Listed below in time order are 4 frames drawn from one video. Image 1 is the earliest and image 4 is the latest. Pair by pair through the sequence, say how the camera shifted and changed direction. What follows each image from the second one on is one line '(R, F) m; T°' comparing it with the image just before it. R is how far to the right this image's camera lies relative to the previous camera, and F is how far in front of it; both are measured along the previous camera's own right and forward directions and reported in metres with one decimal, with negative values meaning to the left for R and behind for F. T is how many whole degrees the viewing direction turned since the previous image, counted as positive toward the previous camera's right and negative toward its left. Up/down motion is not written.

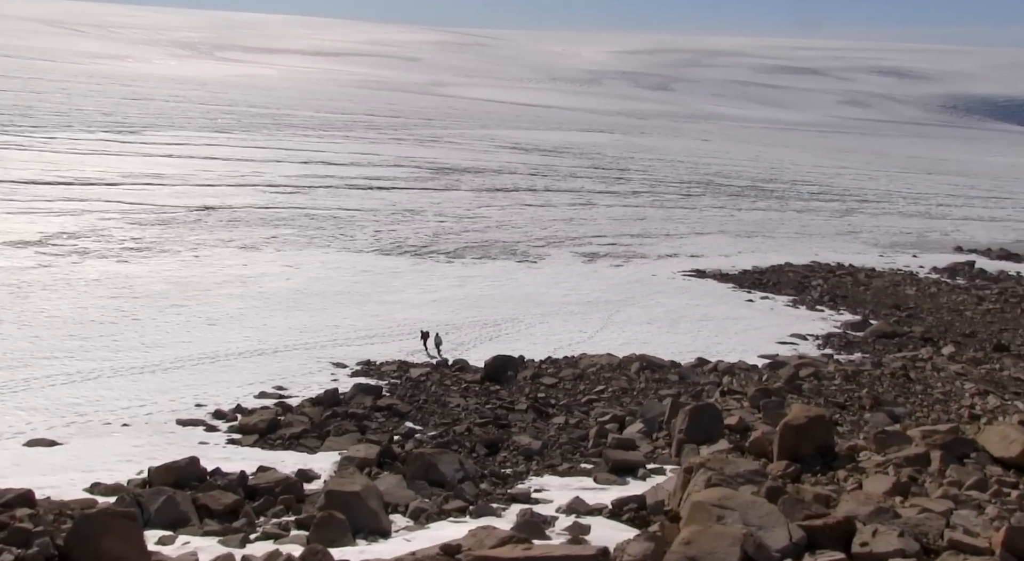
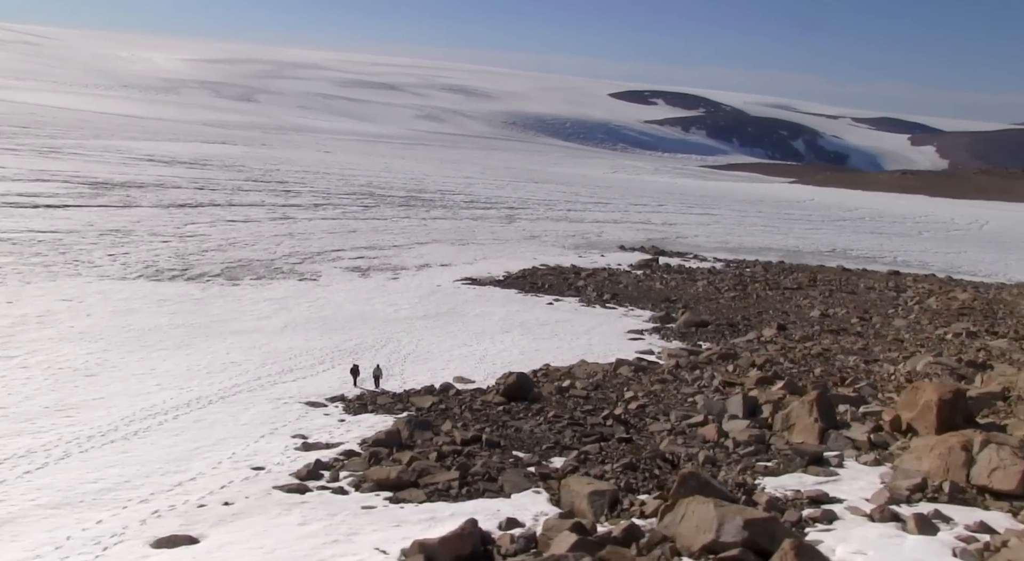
(-3.8, +1.3) m; +27°
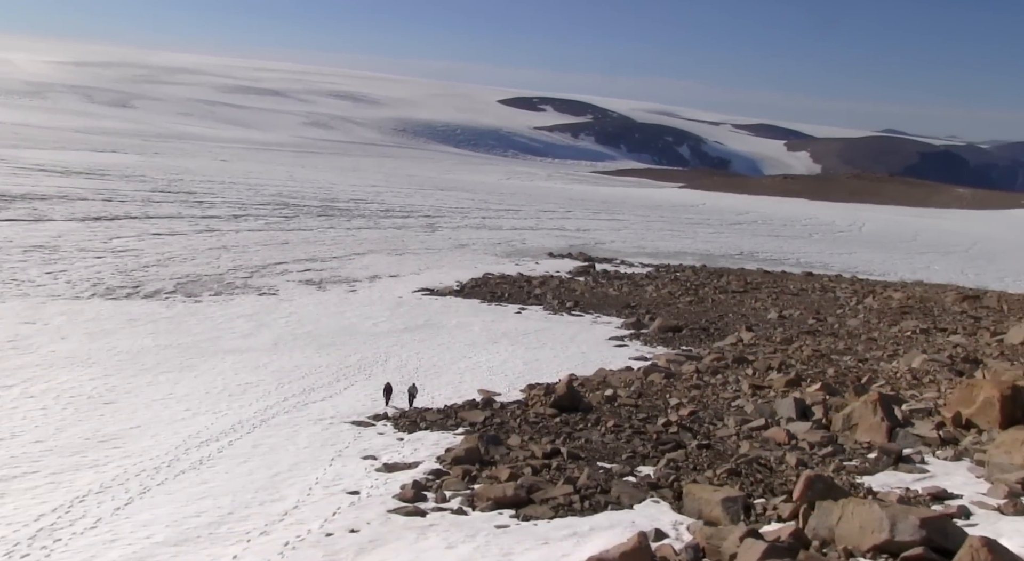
(-1.4, +0.1) m; +7°
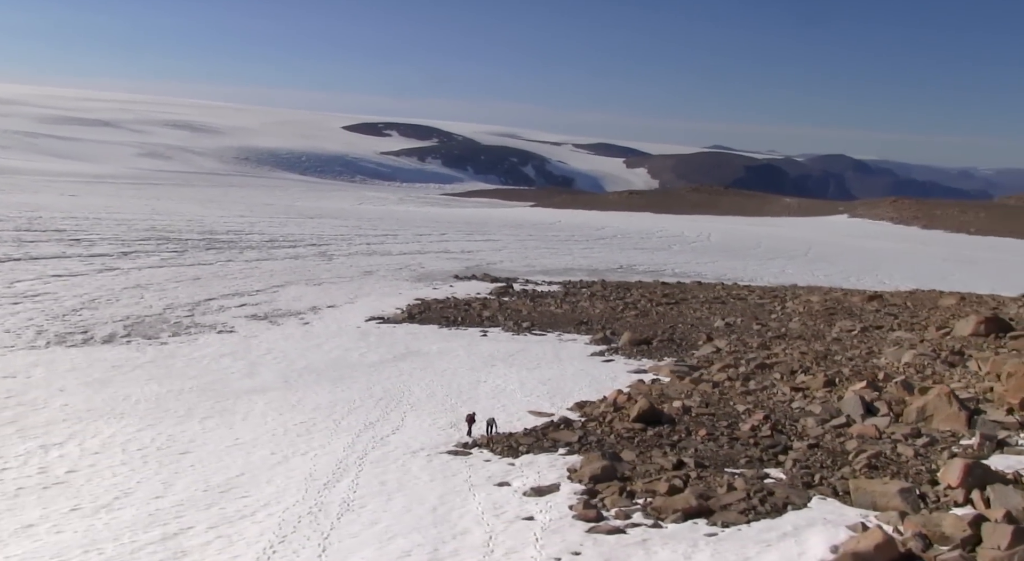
(-2.1, 0.0) m; +10°
